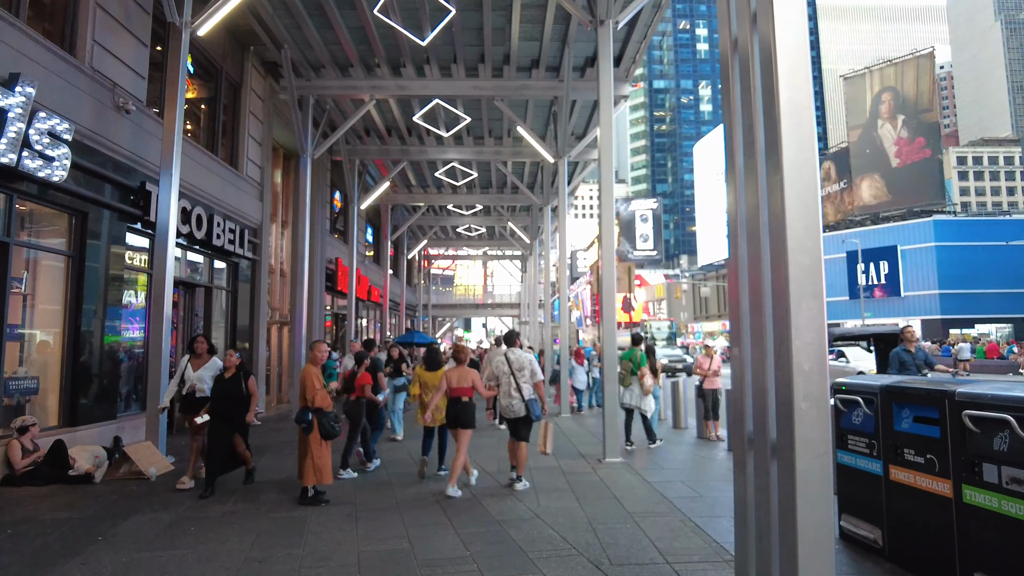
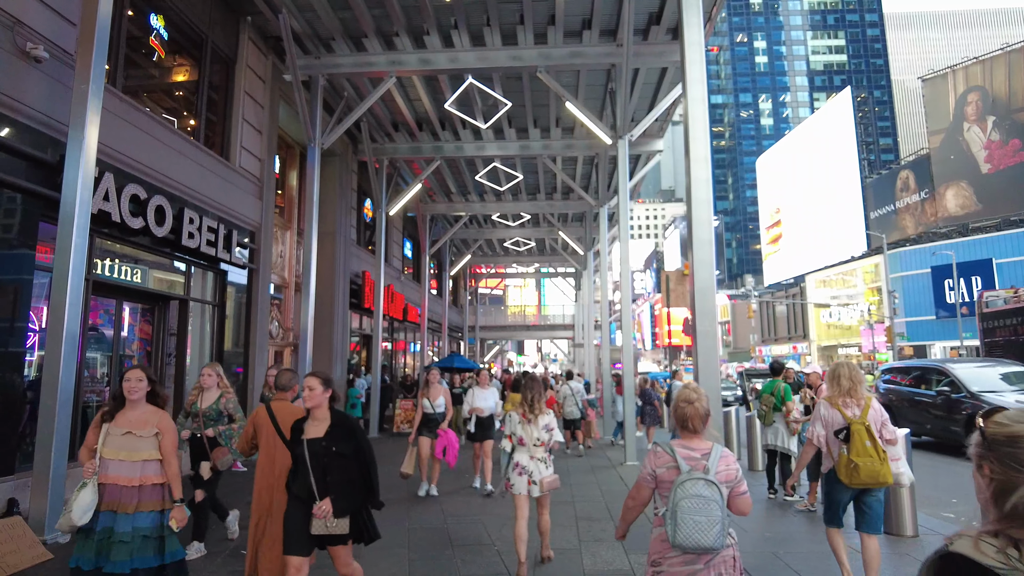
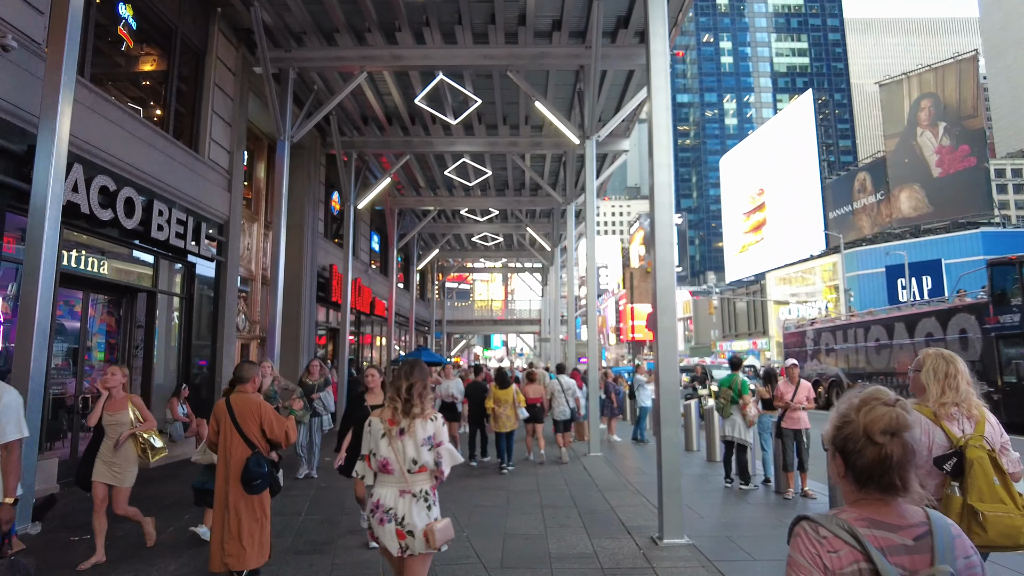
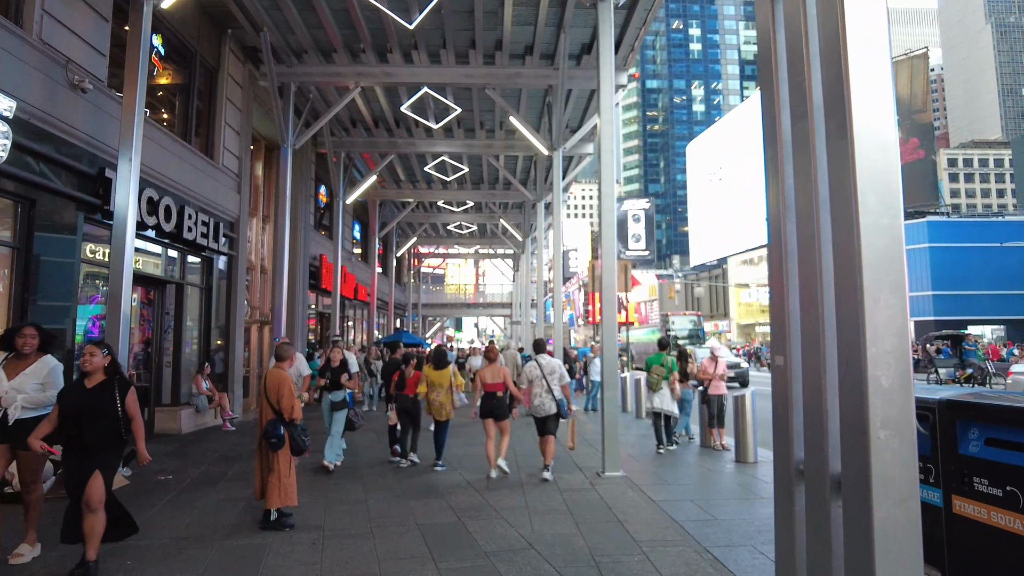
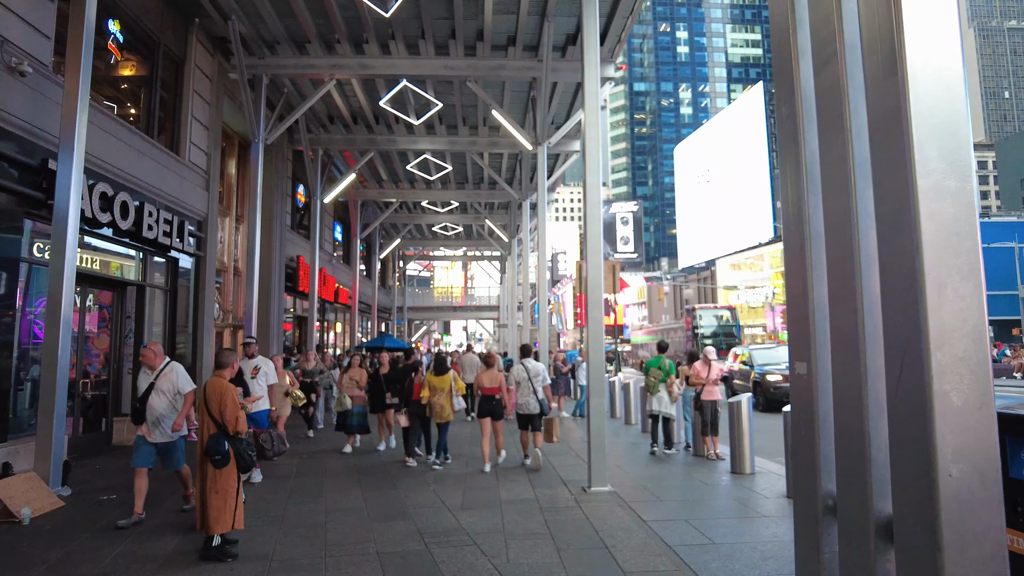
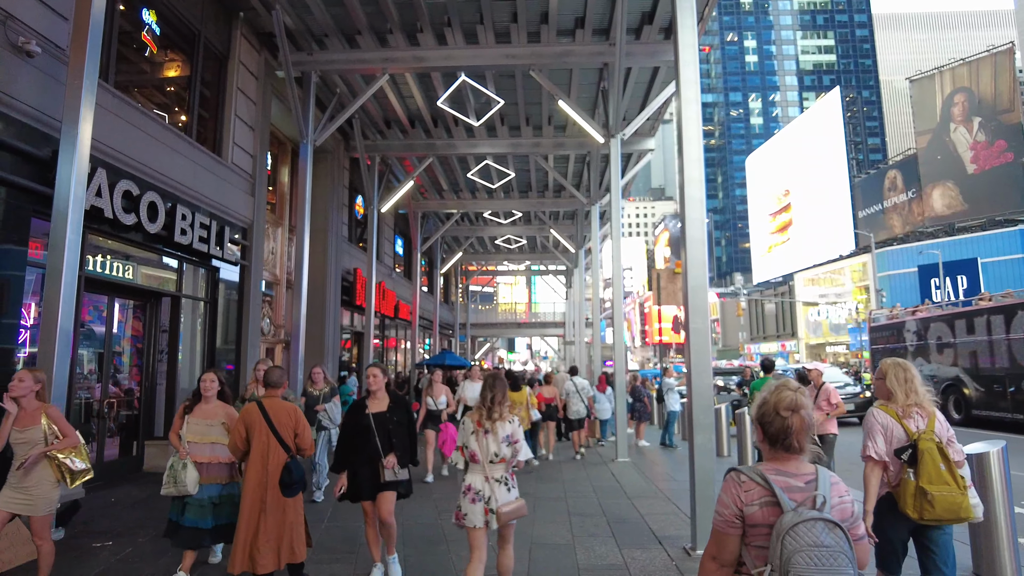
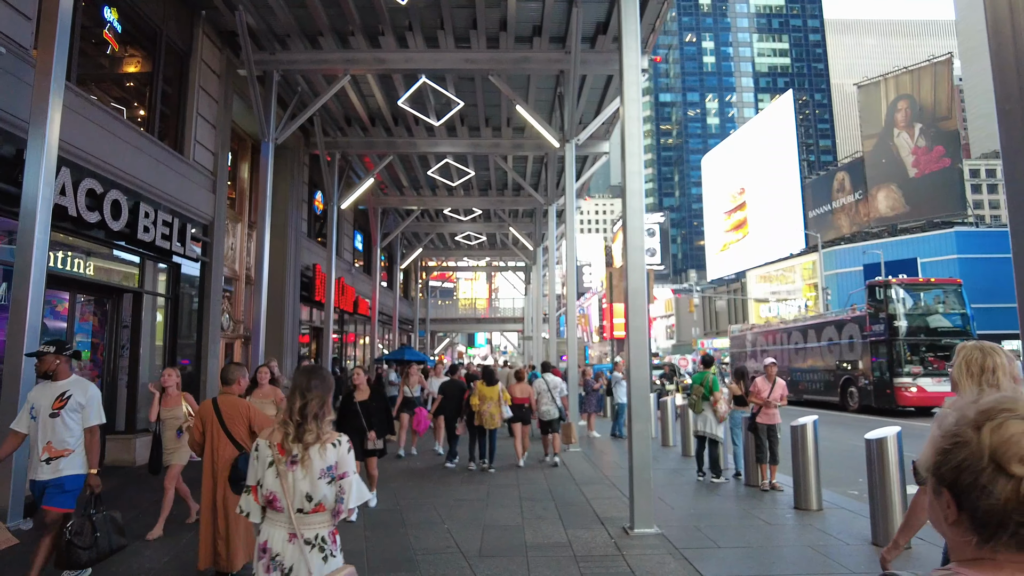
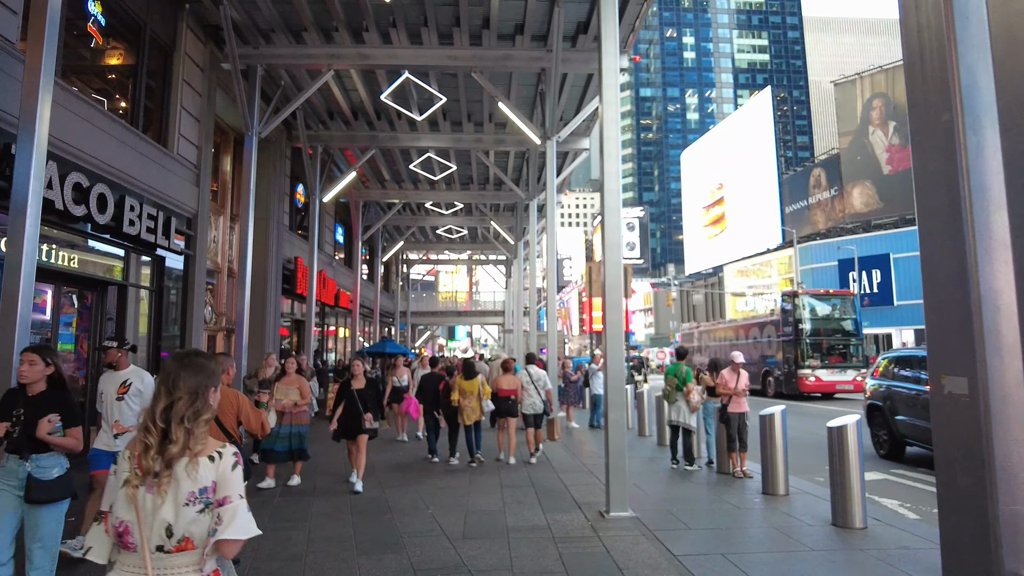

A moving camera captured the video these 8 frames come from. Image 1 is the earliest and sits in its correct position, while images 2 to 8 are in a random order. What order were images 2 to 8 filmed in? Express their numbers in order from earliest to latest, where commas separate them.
4, 5, 8, 7, 3, 6, 2
